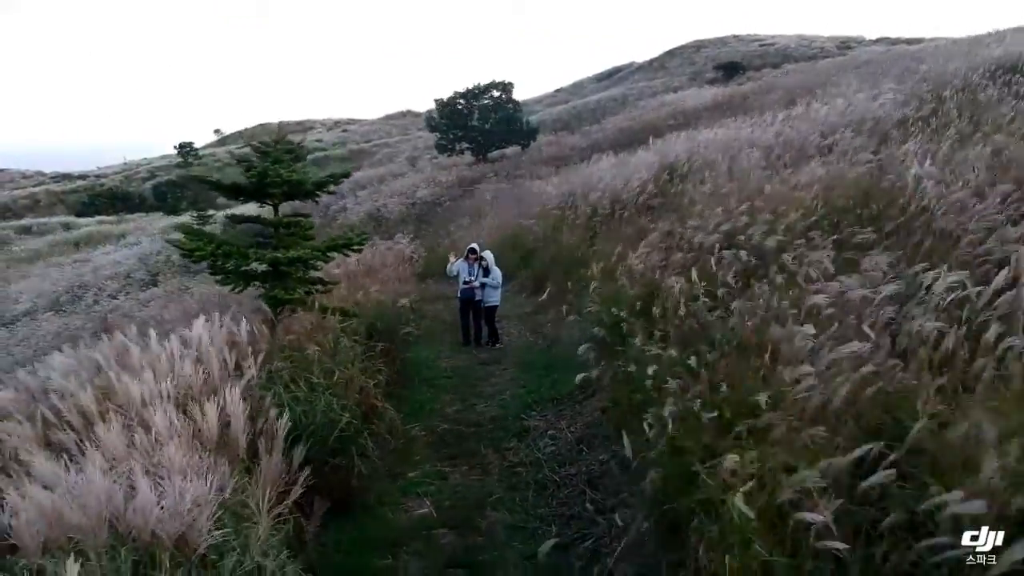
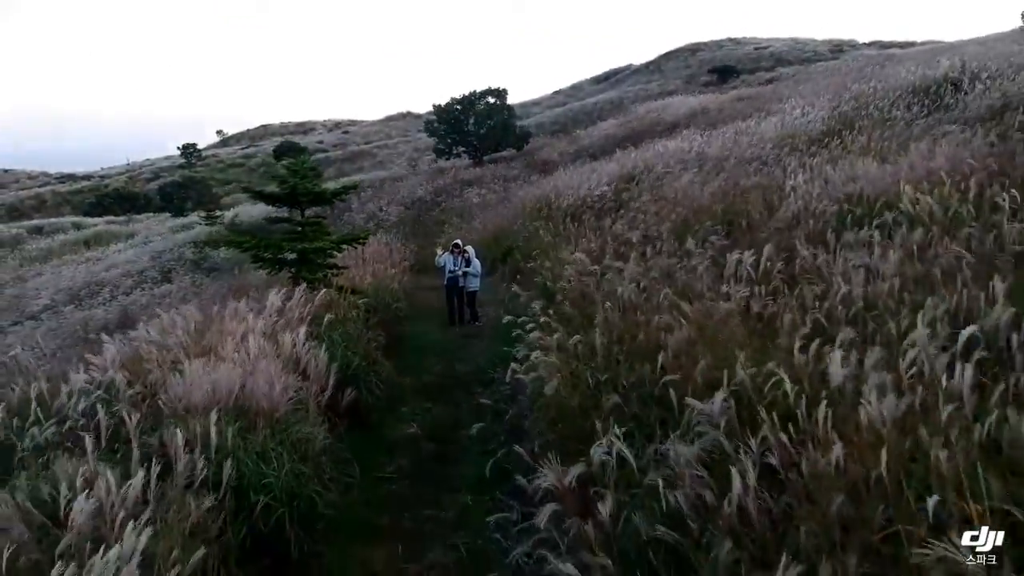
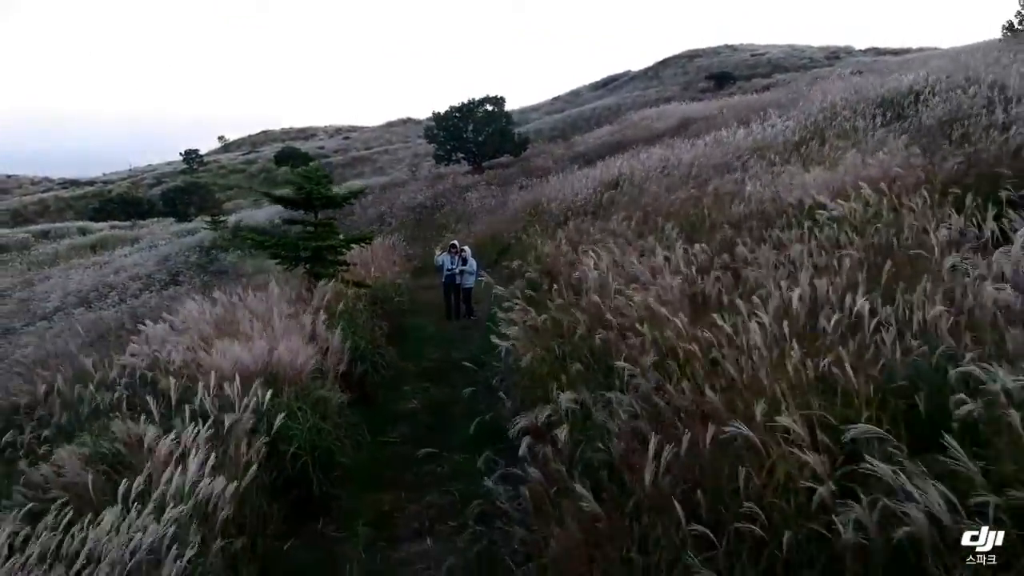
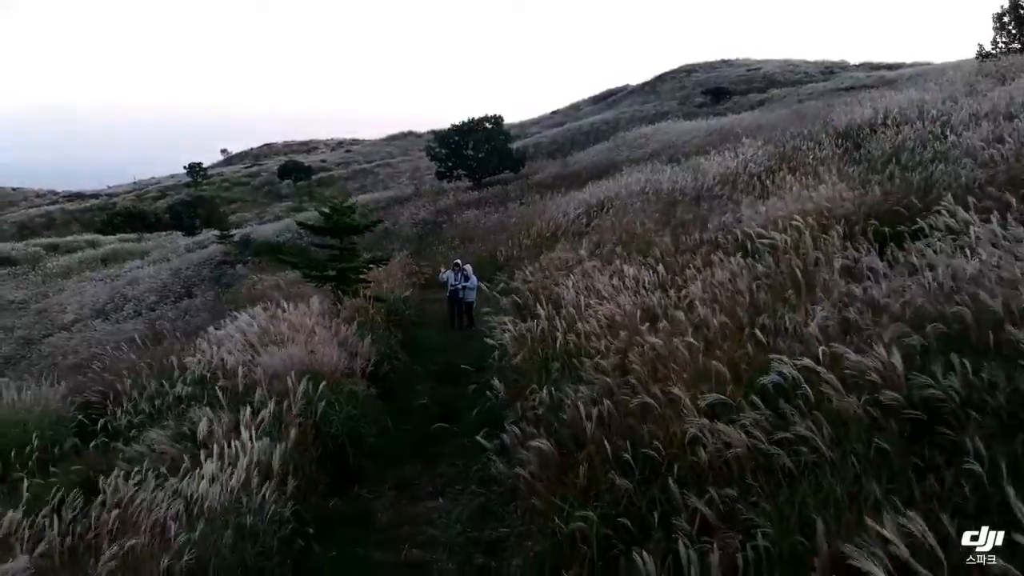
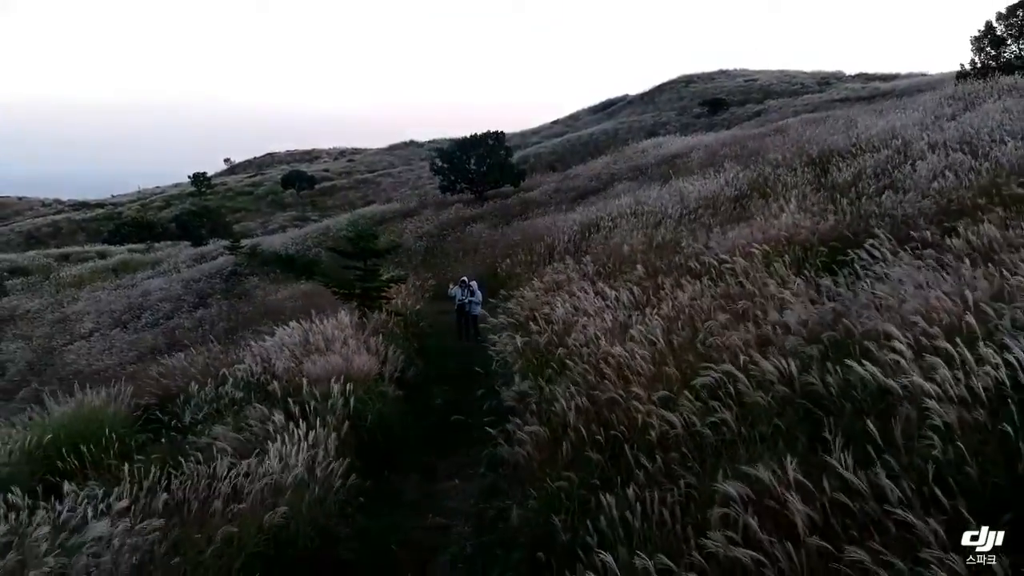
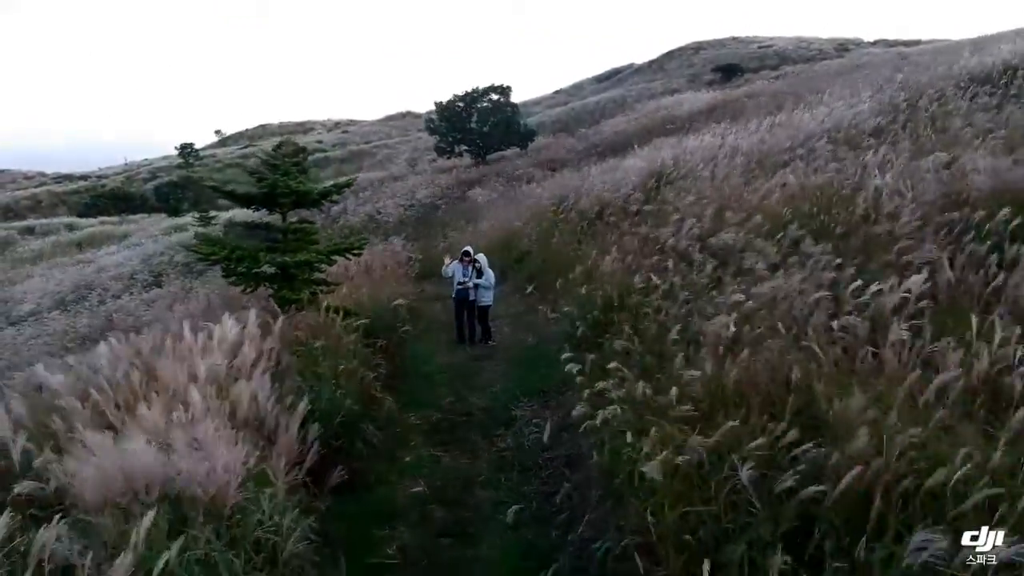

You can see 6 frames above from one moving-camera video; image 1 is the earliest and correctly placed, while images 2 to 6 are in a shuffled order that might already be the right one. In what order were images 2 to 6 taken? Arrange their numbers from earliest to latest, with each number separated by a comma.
6, 2, 3, 4, 5
